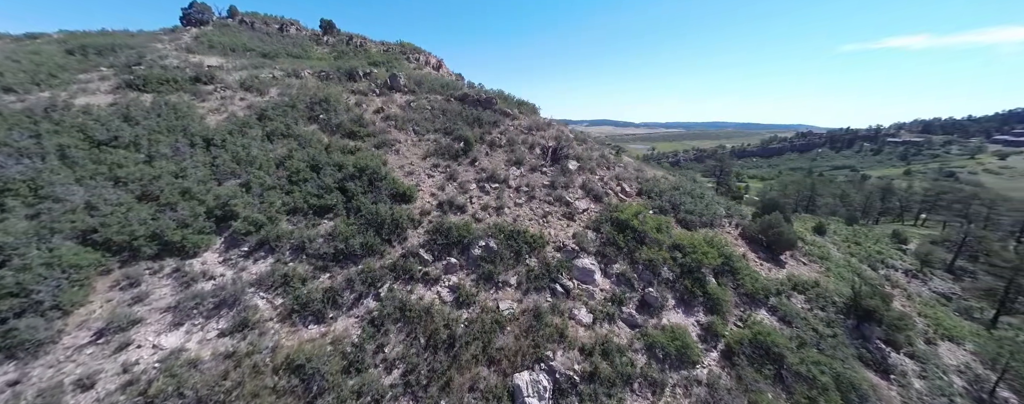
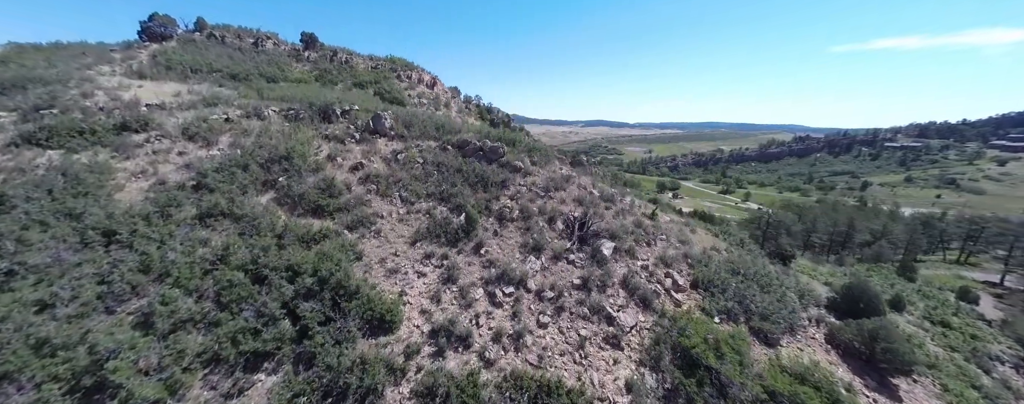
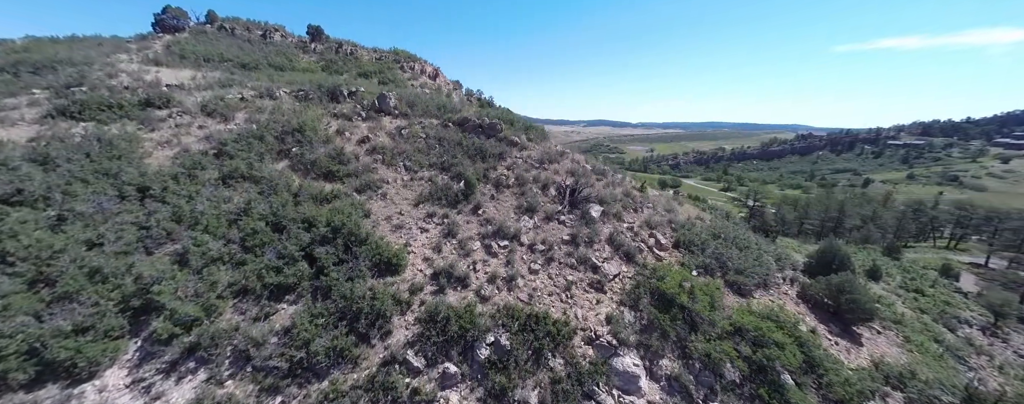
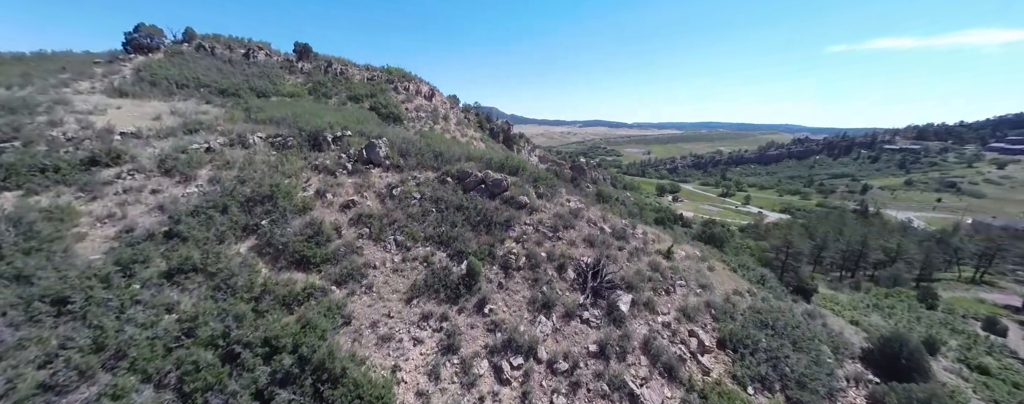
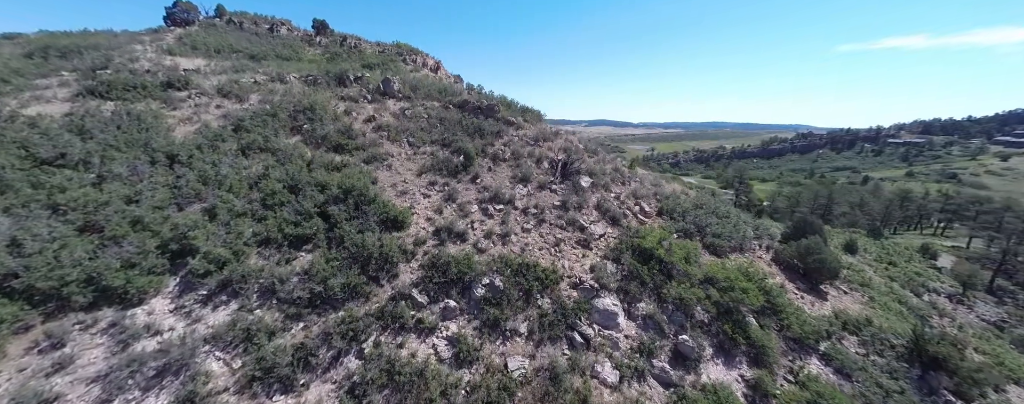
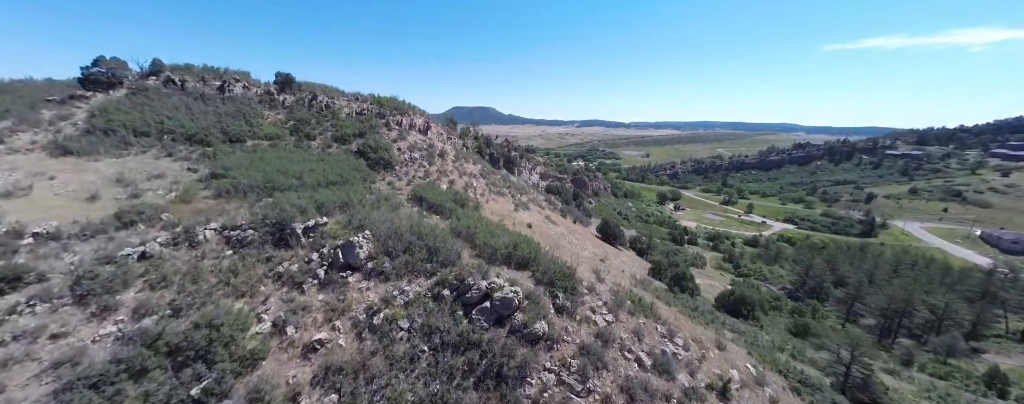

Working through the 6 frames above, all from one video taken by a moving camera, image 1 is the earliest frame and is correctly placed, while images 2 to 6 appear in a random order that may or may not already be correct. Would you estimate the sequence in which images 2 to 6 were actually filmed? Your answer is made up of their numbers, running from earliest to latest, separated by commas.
5, 3, 2, 4, 6
